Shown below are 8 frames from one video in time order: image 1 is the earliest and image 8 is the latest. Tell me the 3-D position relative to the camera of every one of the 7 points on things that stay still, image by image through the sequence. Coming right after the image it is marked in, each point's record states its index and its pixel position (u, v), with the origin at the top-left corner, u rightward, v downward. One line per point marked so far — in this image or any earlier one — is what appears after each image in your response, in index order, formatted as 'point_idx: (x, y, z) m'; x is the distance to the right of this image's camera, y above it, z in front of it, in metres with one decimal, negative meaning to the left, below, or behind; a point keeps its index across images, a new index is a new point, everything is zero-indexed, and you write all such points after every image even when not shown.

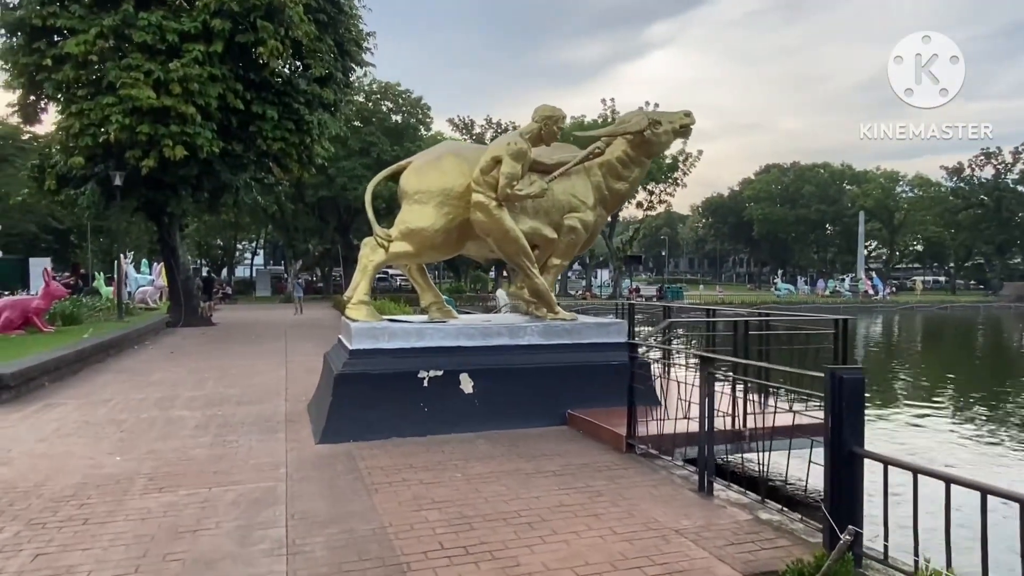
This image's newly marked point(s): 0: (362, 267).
0: (-1.8, +0.2, +7.8) m
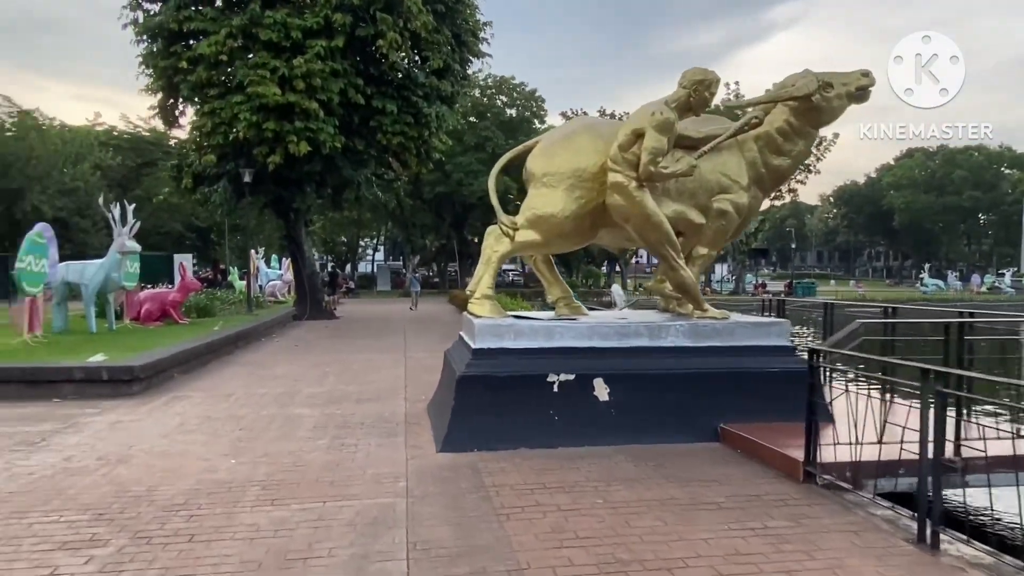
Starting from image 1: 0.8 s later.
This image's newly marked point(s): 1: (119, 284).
0: (-0.3, +0.3, +7.1) m
1: (-8.2, +0.1, +14.0) m
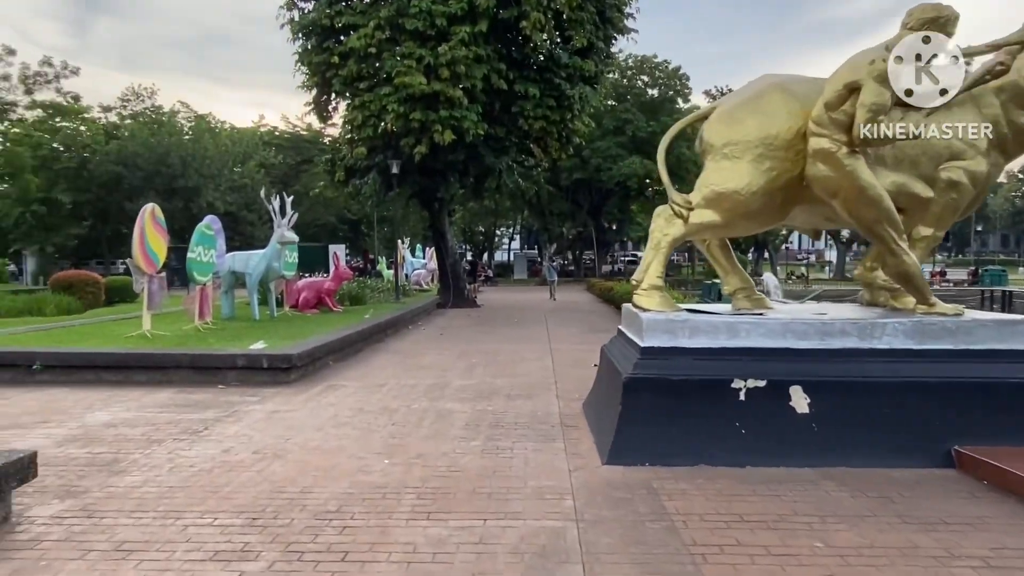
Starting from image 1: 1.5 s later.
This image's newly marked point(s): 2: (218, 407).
0: (+1.3, +0.4, +6.2) m
1: (-5.1, +0.3, +14.5) m
2: (-3.4, -1.4, +7.7) m
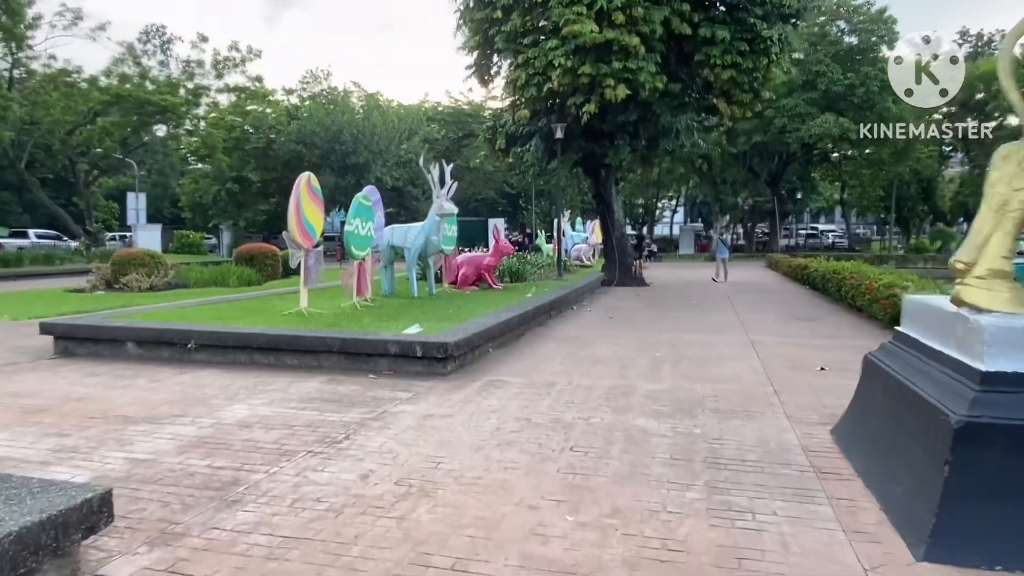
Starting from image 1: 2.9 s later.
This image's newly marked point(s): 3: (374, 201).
0: (+2.8, +0.5, +3.9) m
1: (-1.5, +0.8, +13.5) m
2: (-1.5, -1.2, +6.6) m
3: (-2.6, +1.6, +12.5) m
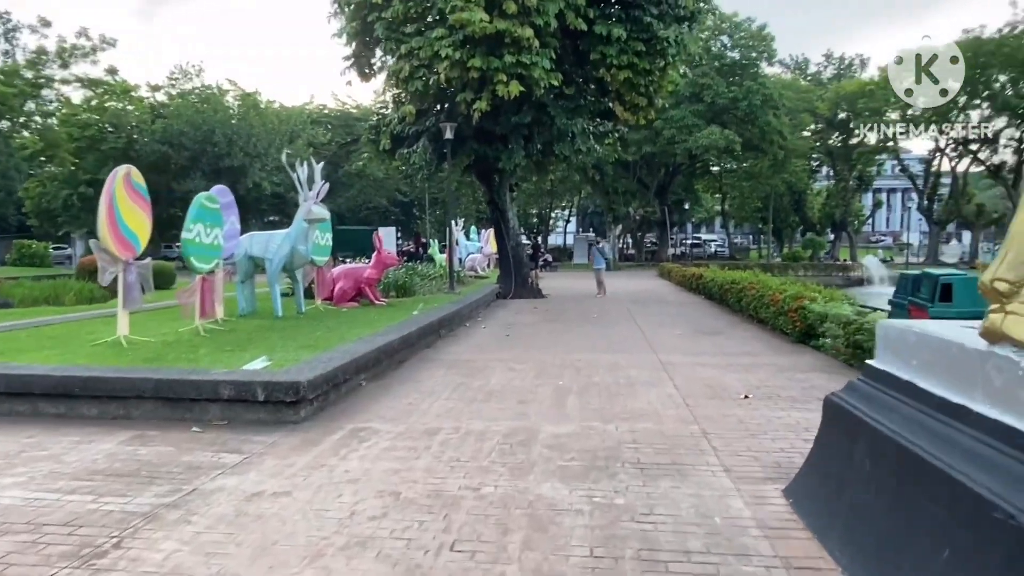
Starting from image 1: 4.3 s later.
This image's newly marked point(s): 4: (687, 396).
0: (+2.2, +0.4, +2.8) m
1: (-3.6, +0.5, +11.6) m
2: (-2.4, -1.4, +4.7) m
3: (-4.5, +1.3, +10.5) m
4: (+1.9, -1.1, +7.1) m
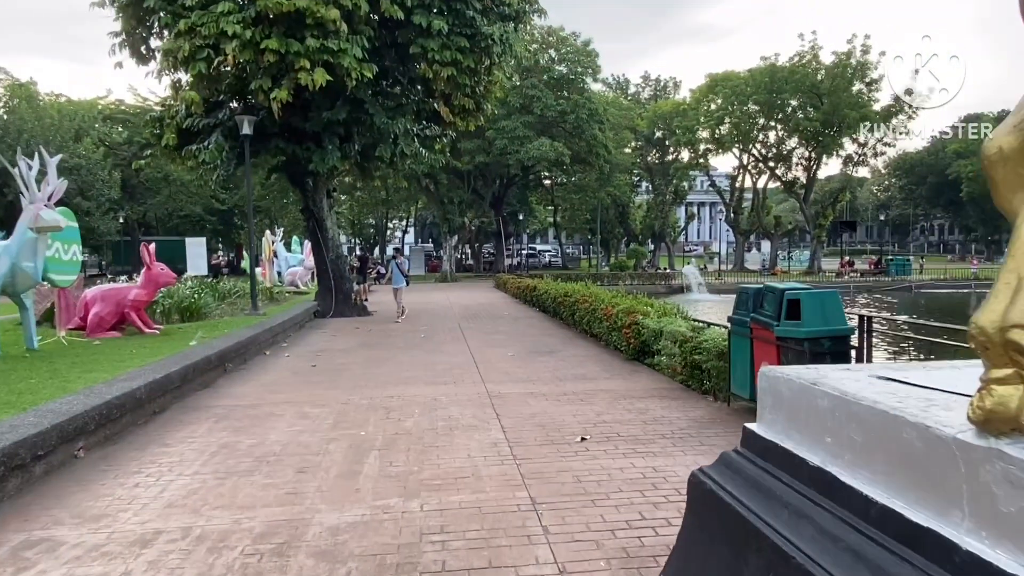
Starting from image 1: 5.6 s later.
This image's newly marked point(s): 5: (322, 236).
0: (+1.3, +0.3, +1.7) m
1: (-6.3, +0.1, +8.9) m
2: (-3.6, -1.6, +2.5) m
3: (-7.0, +0.9, +7.6) m
4: (0.0, -1.3, +5.8) m
5: (-5.1, +1.3, +17.8) m
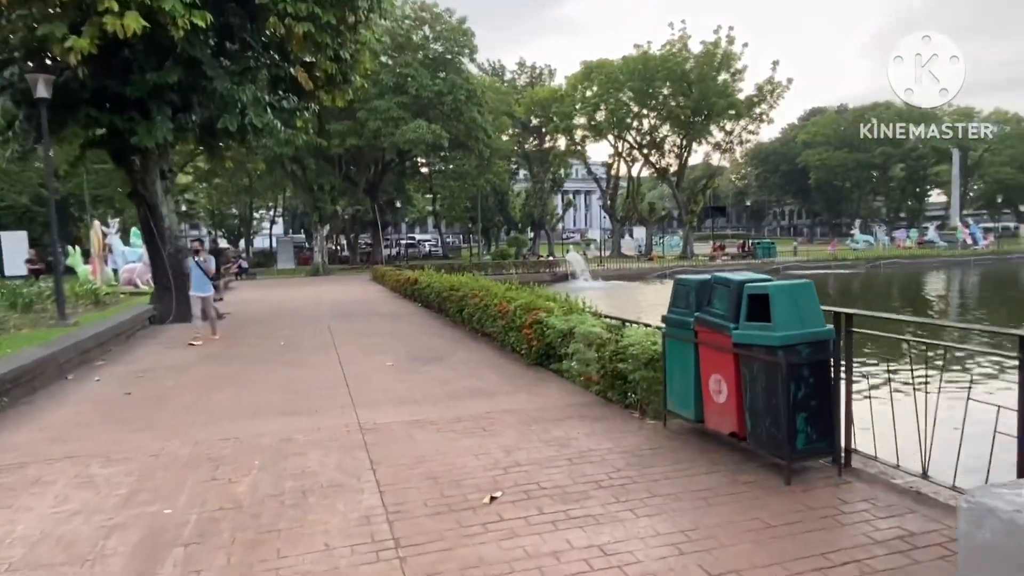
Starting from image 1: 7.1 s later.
0: (+1.2, +0.2, +0.2) m
1: (-7.6, 0.0, +6.0) m
2: (-3.7, -1.8, +0.2) m
3: (-8.0, +0.8, +4.6) m
4: (-0.7, -1.3, +4.1) m
5: (-7.9, +1.3, +14.9) m
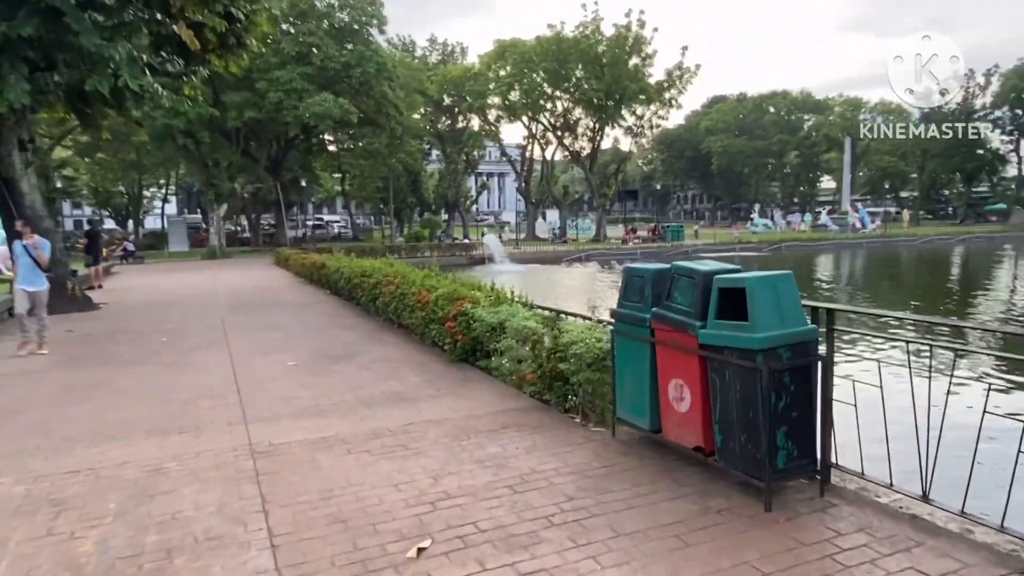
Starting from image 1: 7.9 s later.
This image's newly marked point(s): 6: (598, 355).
0: (+1.4, +0.2, -0.4) m
1: (-8.1, 0.0, +4.2) m
2: (-3.5, -1.9, -1.1) m
3: (-8.3, +0.7, +2.7) m
4: (-1.0, -1.3, +3.2) m
5: (-9.6, +1.6, +12.9) m
6: (+0.7, -0.5, +5.2) m
